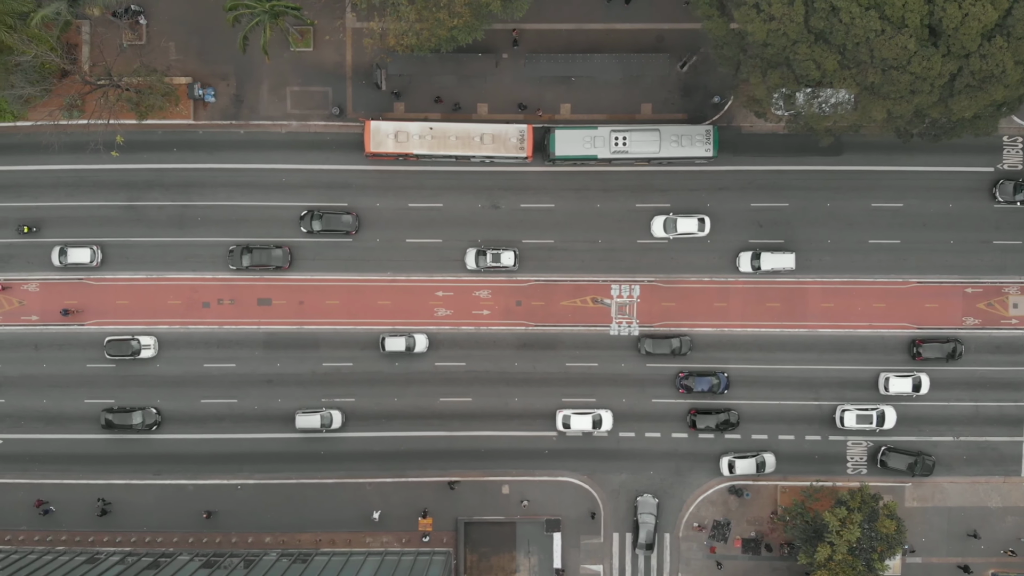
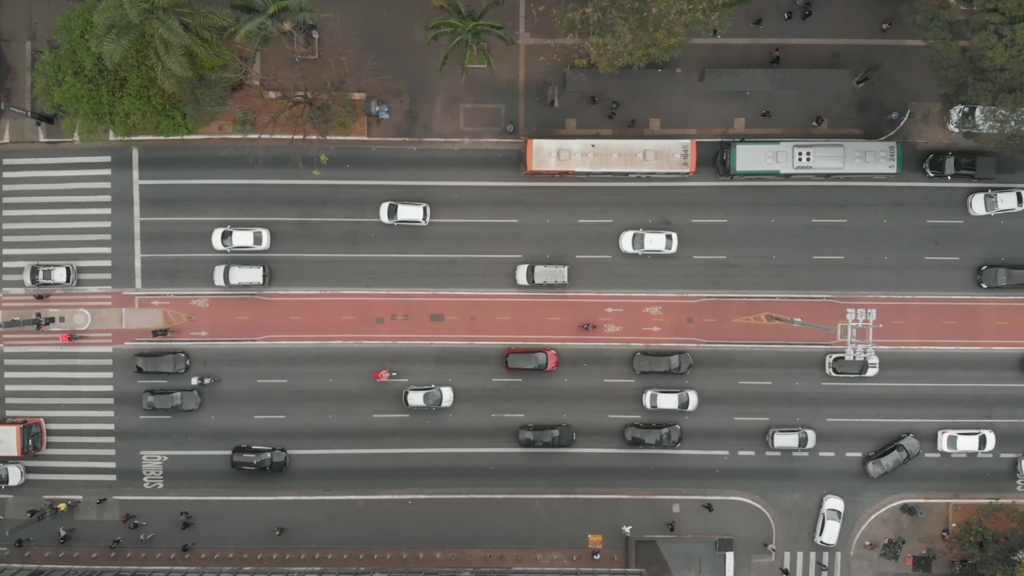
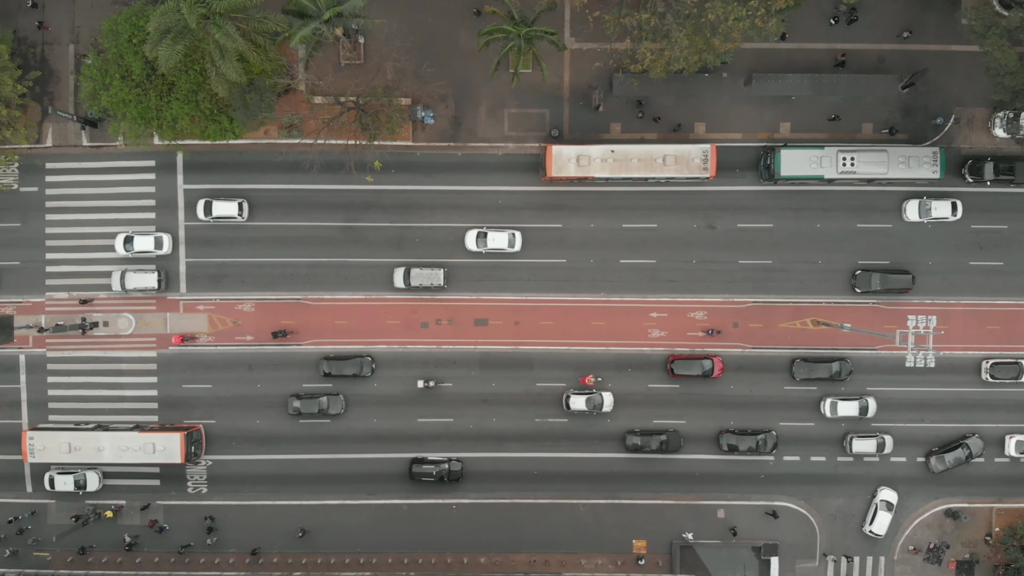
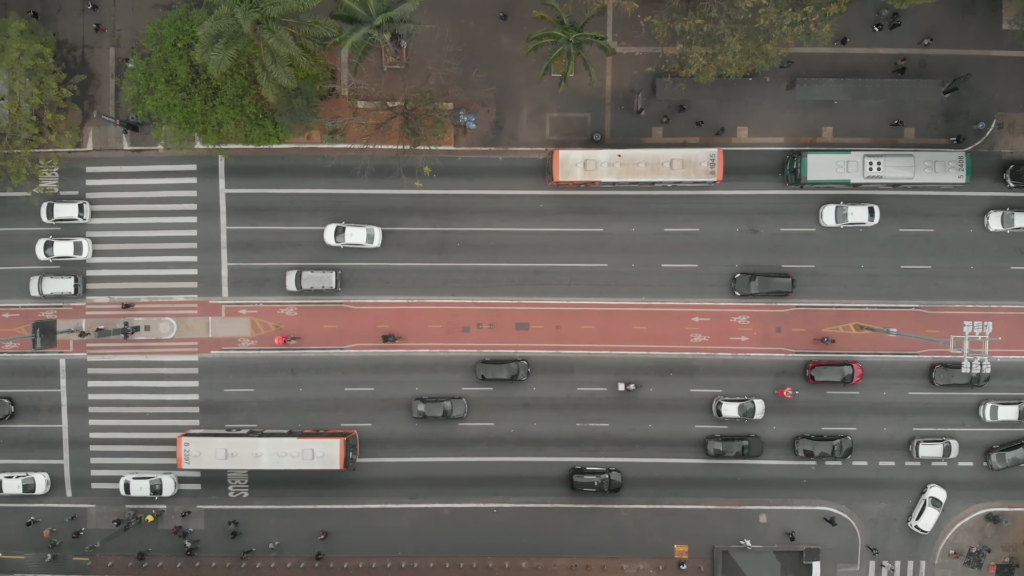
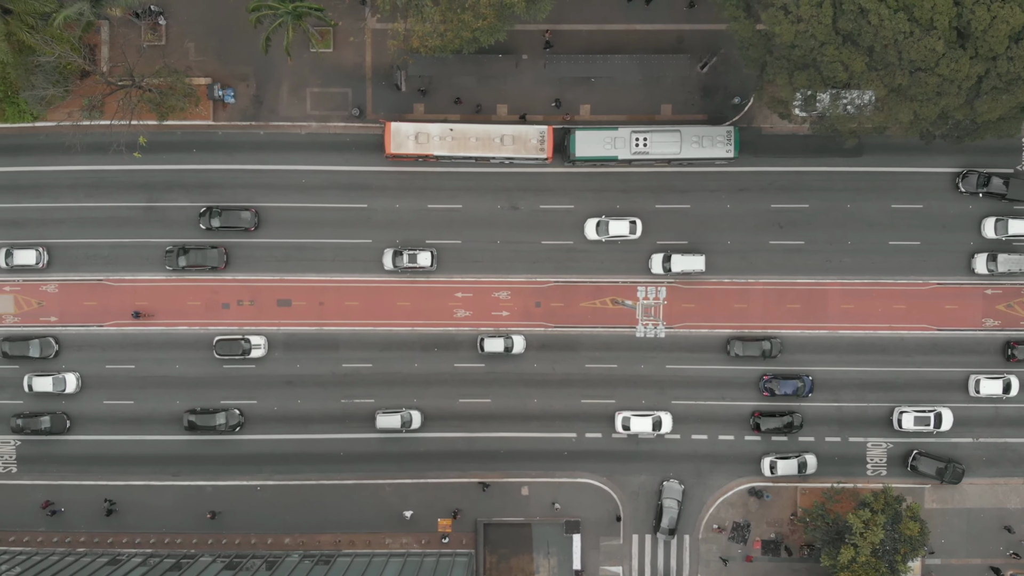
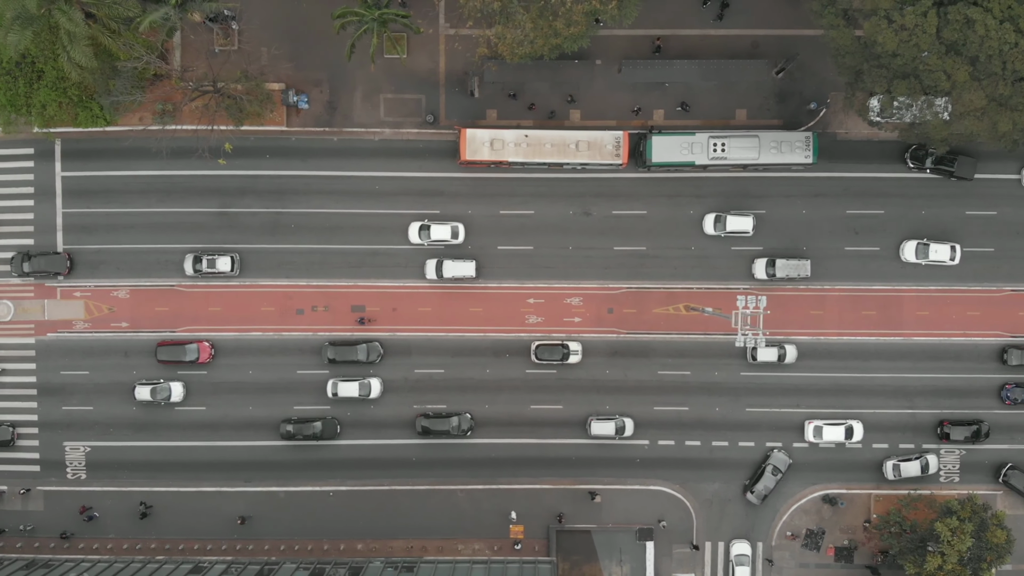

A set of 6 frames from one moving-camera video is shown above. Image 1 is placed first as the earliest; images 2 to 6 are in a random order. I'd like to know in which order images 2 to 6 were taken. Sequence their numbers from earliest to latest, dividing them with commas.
5, 6, 2, 3, 4
